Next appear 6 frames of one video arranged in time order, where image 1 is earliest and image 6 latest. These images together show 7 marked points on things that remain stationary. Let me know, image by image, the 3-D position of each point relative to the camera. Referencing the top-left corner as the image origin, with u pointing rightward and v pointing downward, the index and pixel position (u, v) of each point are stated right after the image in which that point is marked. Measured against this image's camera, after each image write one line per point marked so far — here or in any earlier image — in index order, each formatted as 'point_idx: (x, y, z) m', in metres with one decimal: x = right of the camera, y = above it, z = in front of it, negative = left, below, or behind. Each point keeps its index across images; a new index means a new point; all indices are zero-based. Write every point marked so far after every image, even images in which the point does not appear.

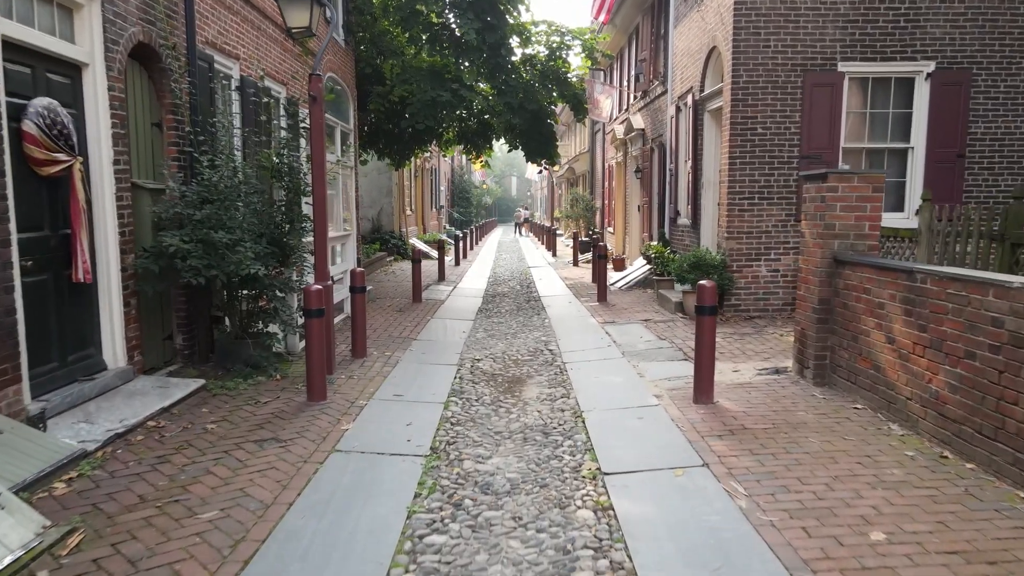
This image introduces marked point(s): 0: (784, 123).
0: (+3.8, +2.3, +8.4) m
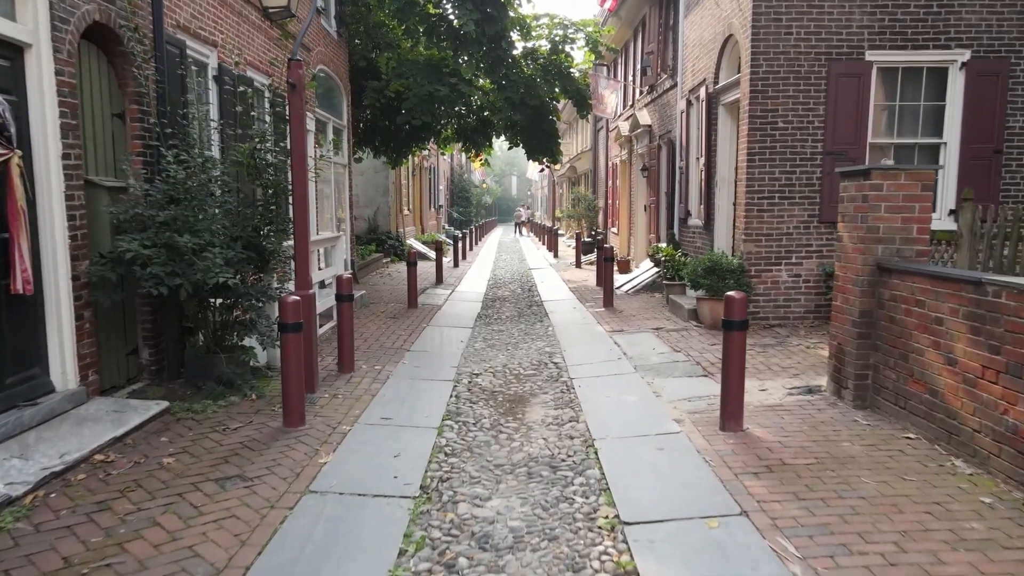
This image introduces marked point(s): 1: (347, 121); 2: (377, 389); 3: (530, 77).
0: (+3.9, +2.2, +7.7) m
1: (-3.8, +3.9, +13.8) m
2: (-1.3, -1.0, +5.8) m
3: (+0.4, +4.9, +13.8) m
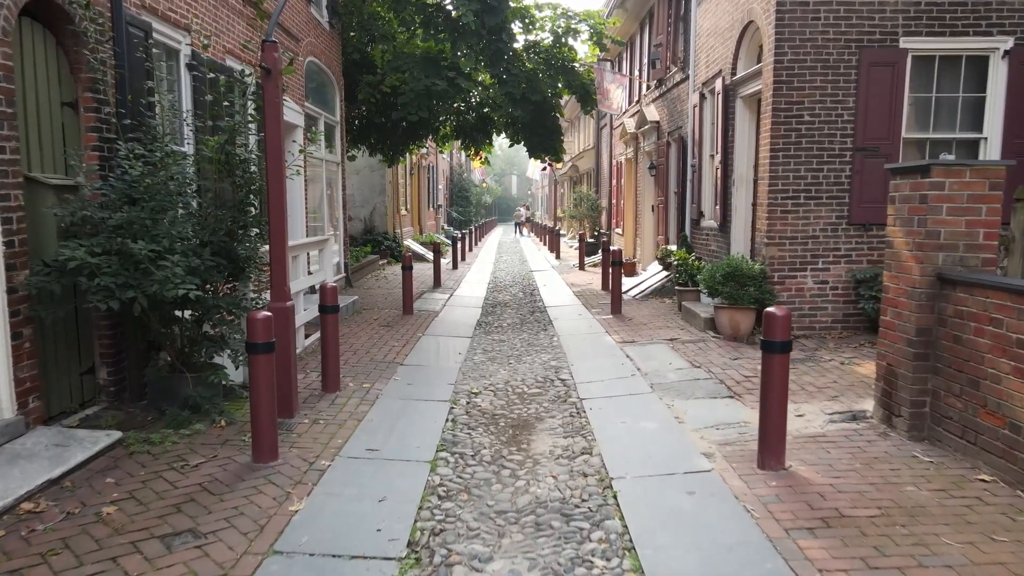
0: (+3.9, +2.1, +7.1) m
1: (-3.8, +3.8, +13.2) m
2: (-1.3, -1.1, +5.2) m
3: (+0.4, +4.8, +13.2) m
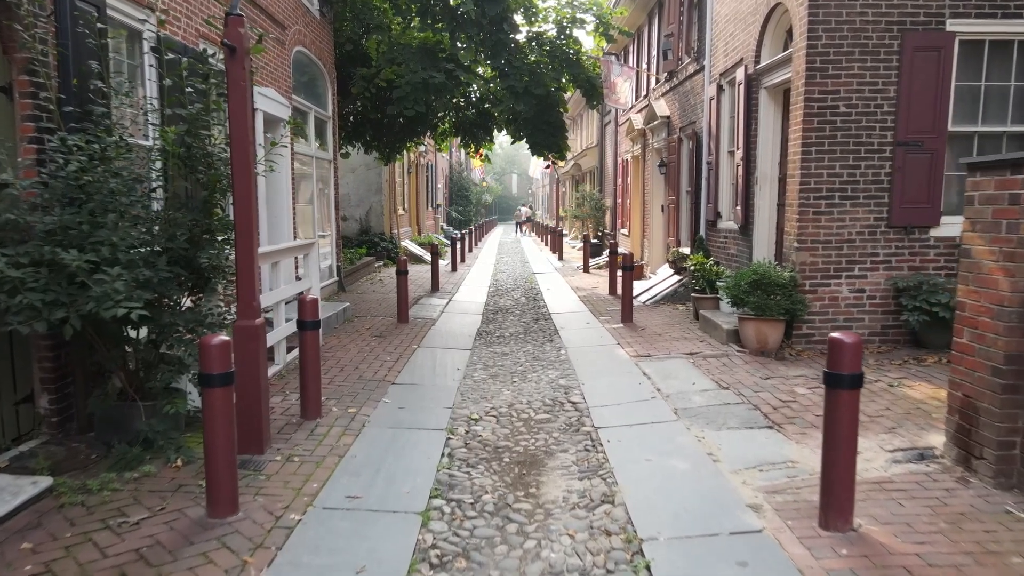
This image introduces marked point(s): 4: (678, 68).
0: (+3.9, +2.0, +6.4) m
1: (-3.8, +3.7, +12.5) m
2: (-1.3, -1.2, +4.5) m
3: (+0.5, +4.7, +12.5) m
4: (+3.2, +4.2, +11.4) m
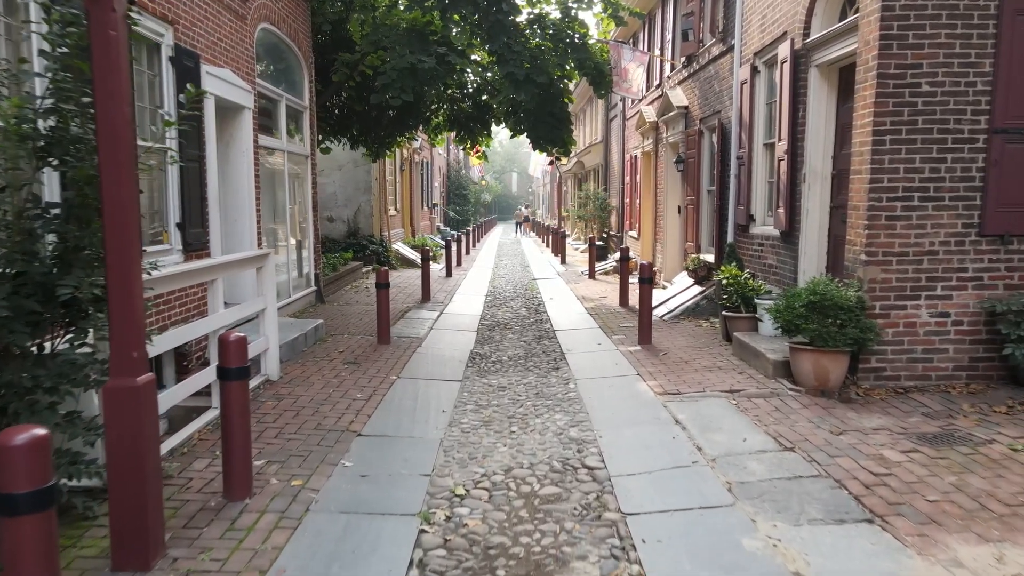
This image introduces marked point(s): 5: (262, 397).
0: (+3.9, +1.8, +5.1) m
1: (-3.8, +3.5, +11.1) m
2: (-1.3, -1.4, +3.2) m
3: (+0.5, +4.5, +11.1) m
4: (+3.2, +4.0, +10.0) m
5: (-2.4, -1.0, +5.6) m
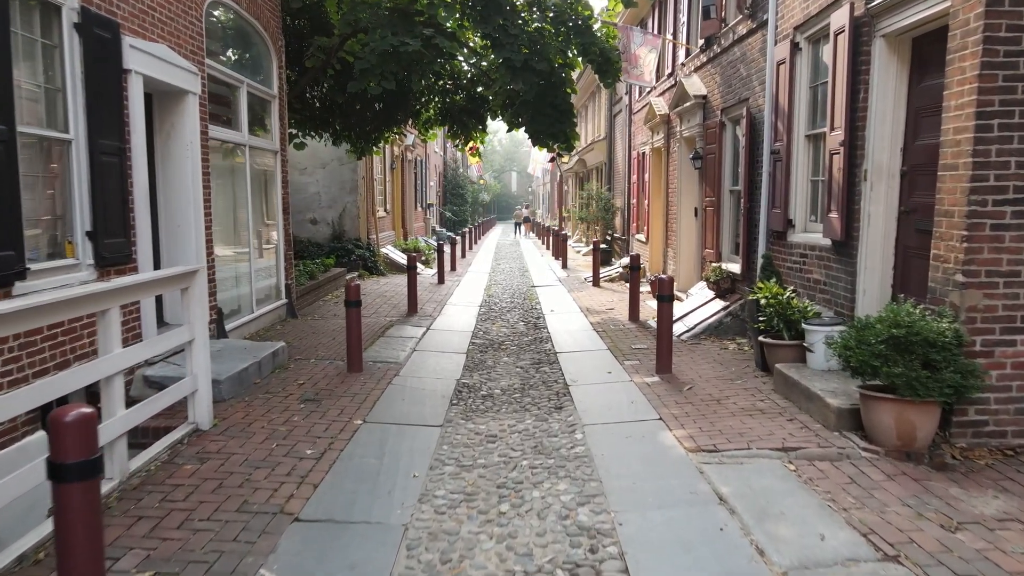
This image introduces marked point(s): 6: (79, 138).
0: (+3.8, +1.6, +3.9) m
1: (-3.8, +3.3, +9.9) m
2: (-1.3, -1.6, +2.0) m
3: (+0.4, +4.3, +9.9) m
4: (+3.1, +3.8, +8.8) m
5: (-2.4, -1.2, +4.4) m
6: (-3.6, +1.3, +5.0) m
